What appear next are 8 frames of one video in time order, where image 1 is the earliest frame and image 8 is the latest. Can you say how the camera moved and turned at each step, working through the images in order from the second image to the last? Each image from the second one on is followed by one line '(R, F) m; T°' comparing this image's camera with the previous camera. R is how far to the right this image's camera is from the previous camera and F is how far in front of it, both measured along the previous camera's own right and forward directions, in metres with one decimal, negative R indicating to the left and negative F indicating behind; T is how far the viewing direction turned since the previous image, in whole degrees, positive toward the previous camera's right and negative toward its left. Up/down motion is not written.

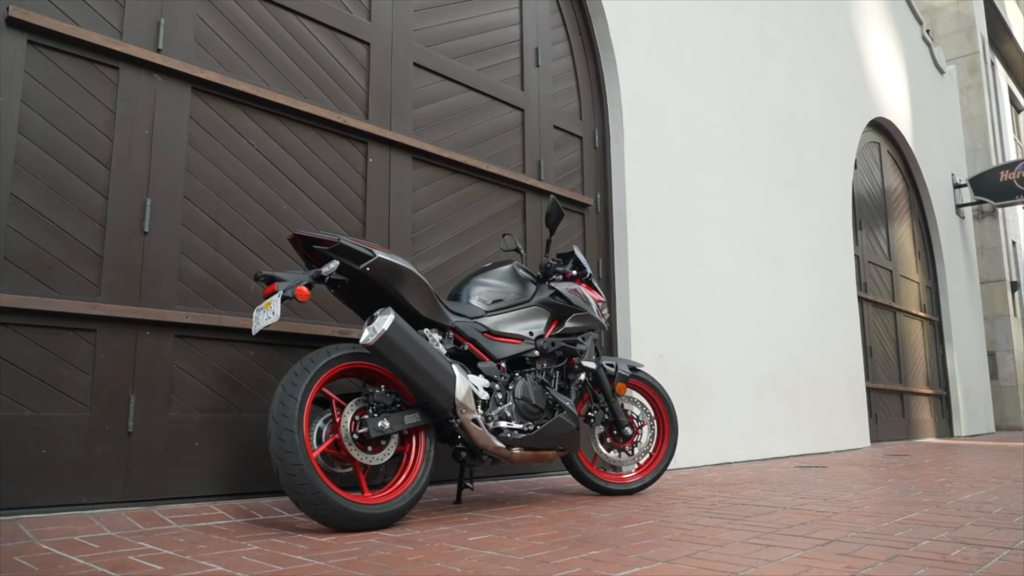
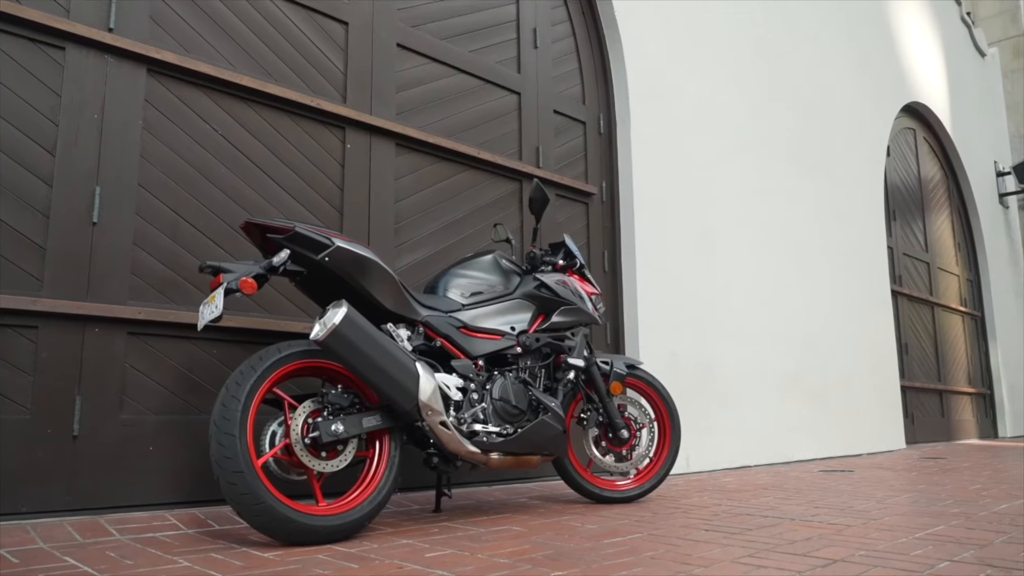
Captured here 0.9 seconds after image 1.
(+0.3, +0.3) m; -3°
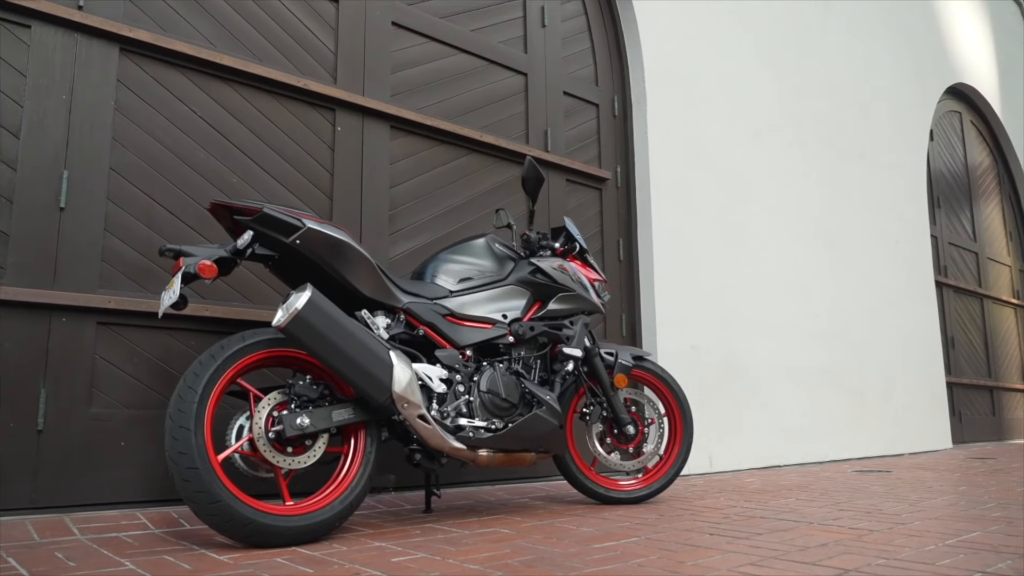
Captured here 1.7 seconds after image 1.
(+0.2, +0.2) m; -3°
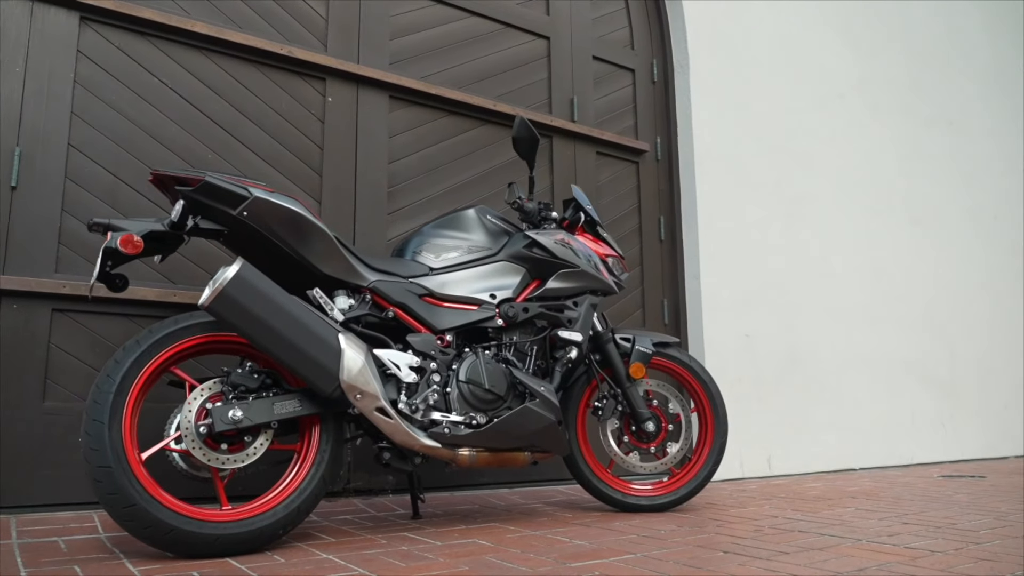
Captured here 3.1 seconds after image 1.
(+0.4, +0.4) m; -7°
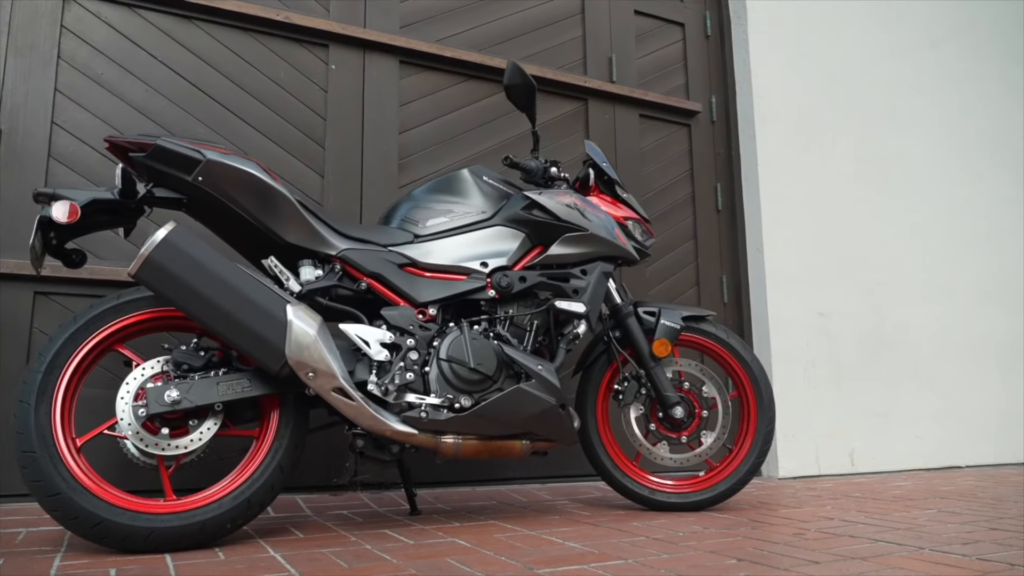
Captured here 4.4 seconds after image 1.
(+0.4, +0.4) m; -8°
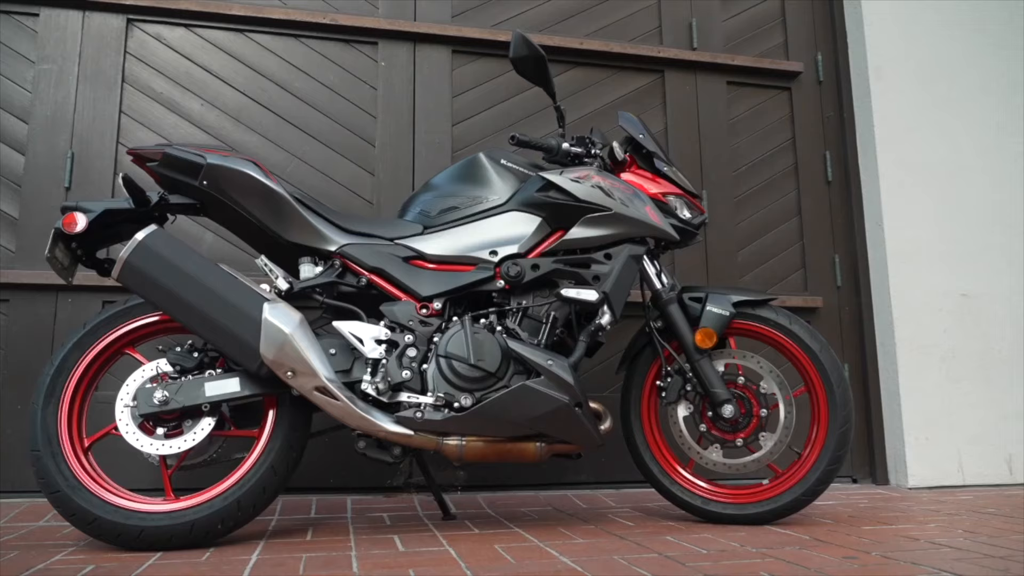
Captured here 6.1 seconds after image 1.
(+0.5, +0.3) m; -14°
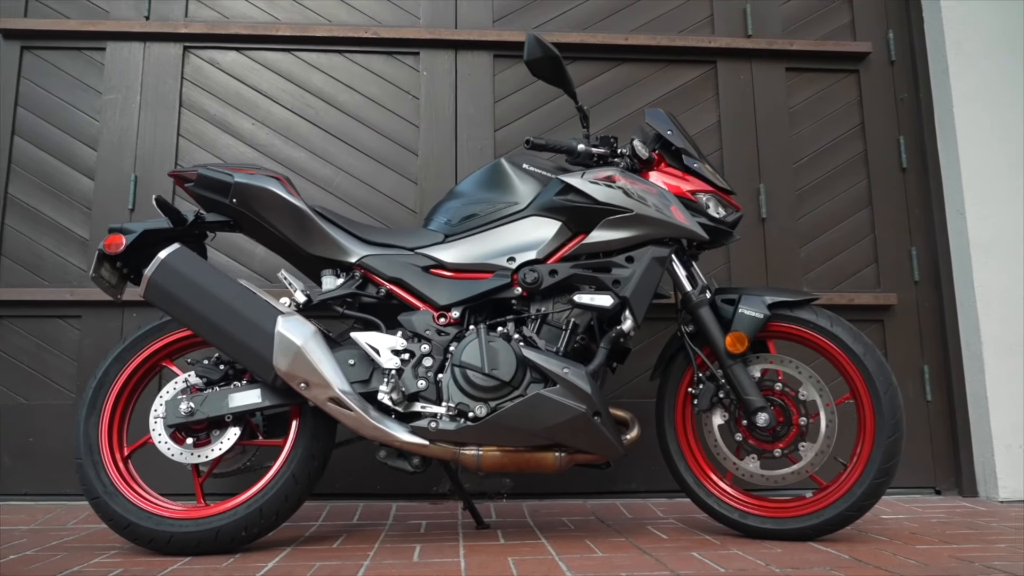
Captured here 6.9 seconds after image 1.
(+0.3, +0.1) m; -8°
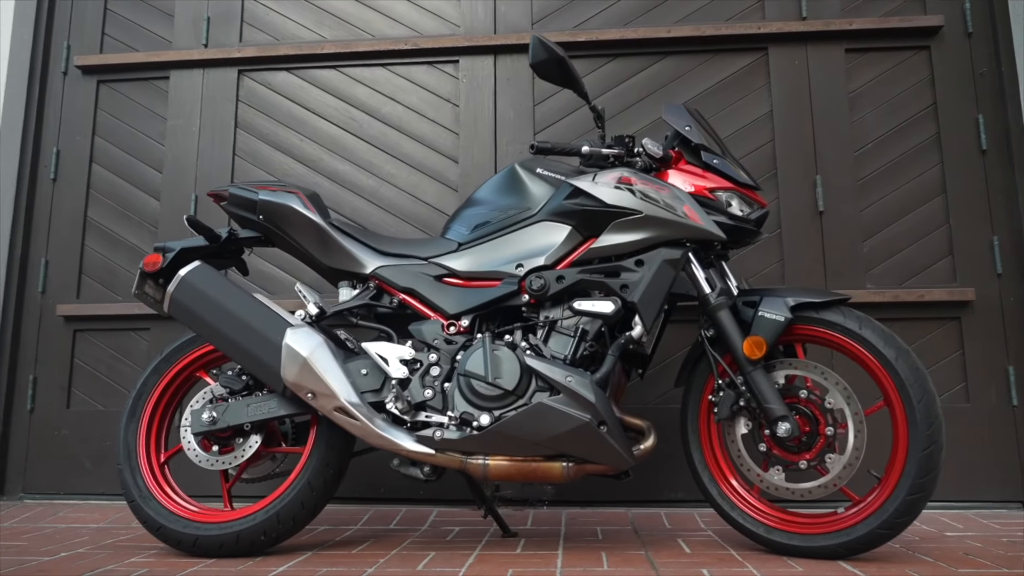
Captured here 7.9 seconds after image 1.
(+0.3, +0.1) m; -9°
